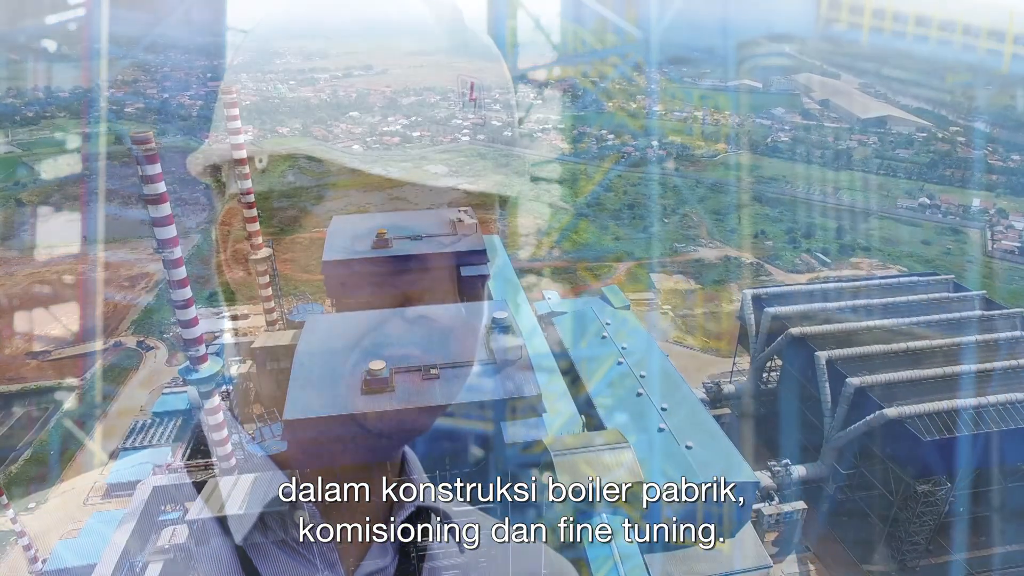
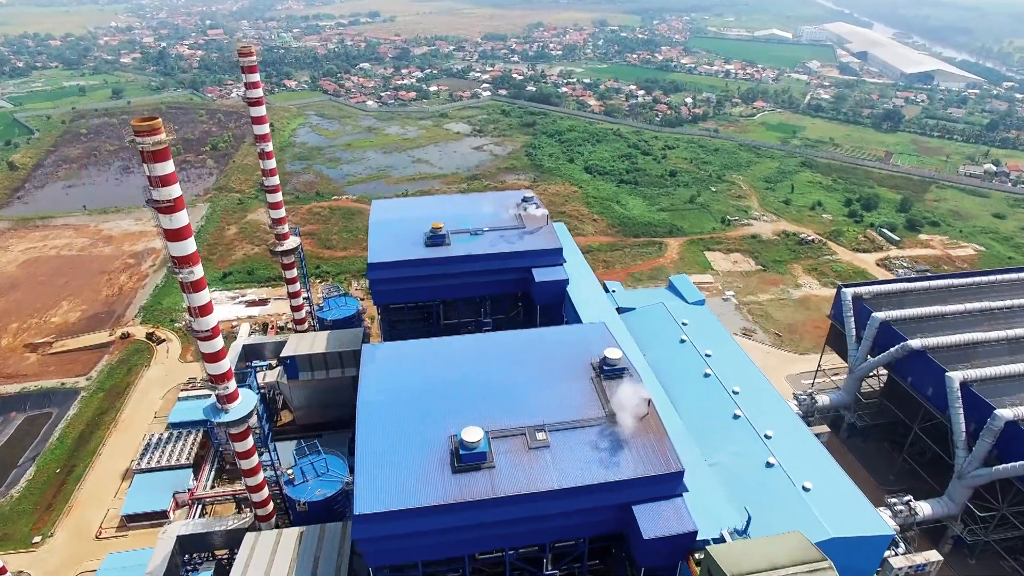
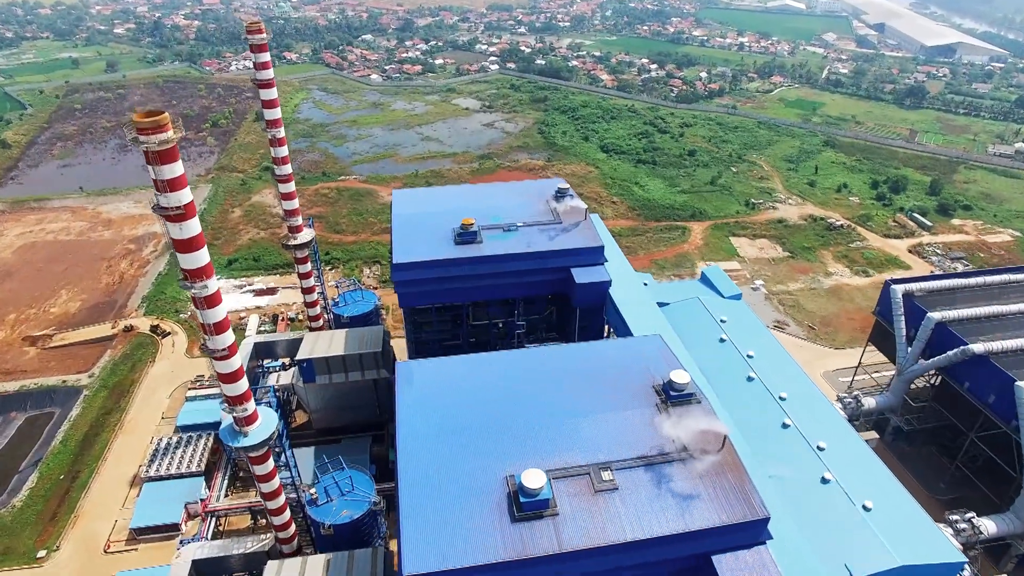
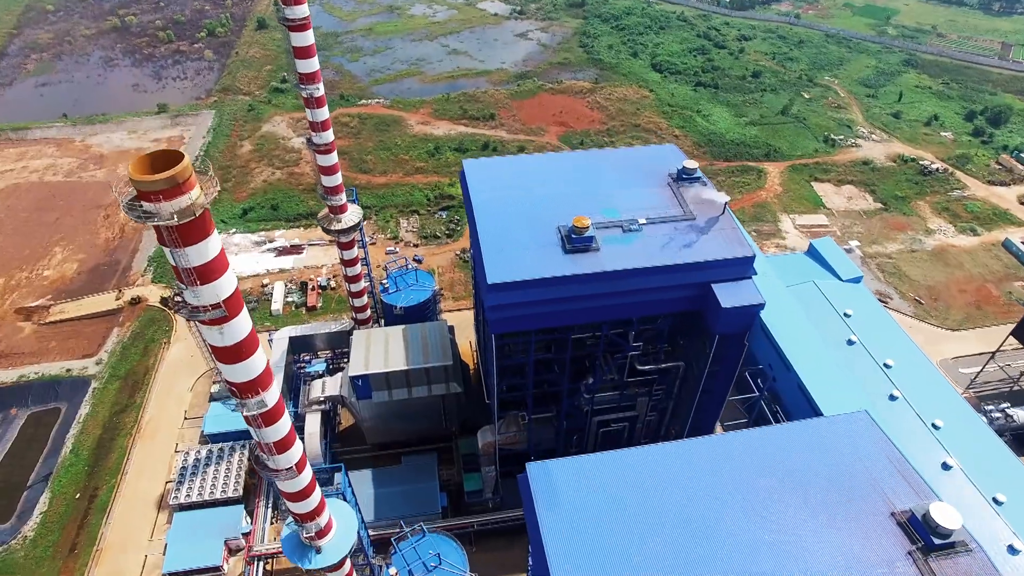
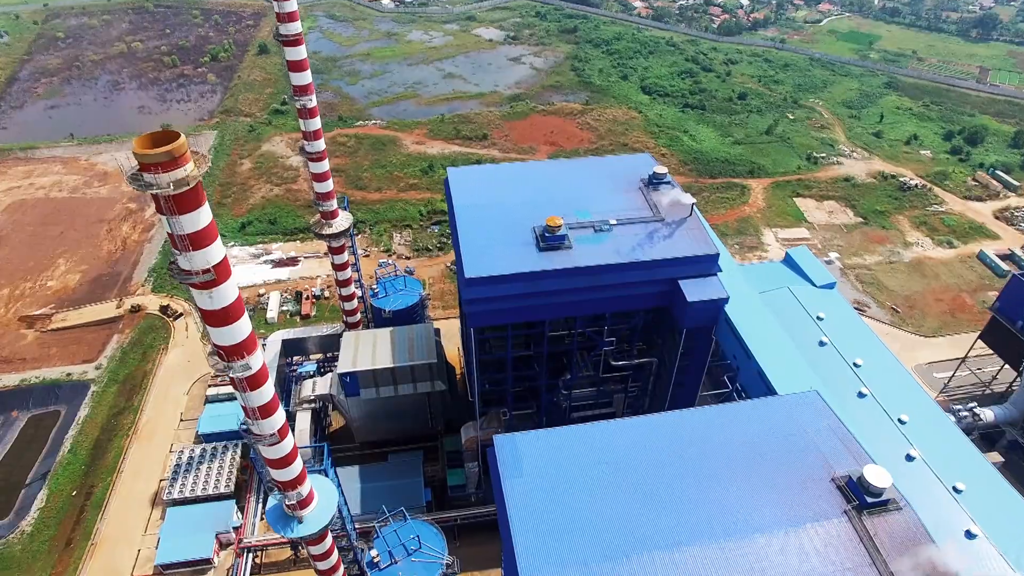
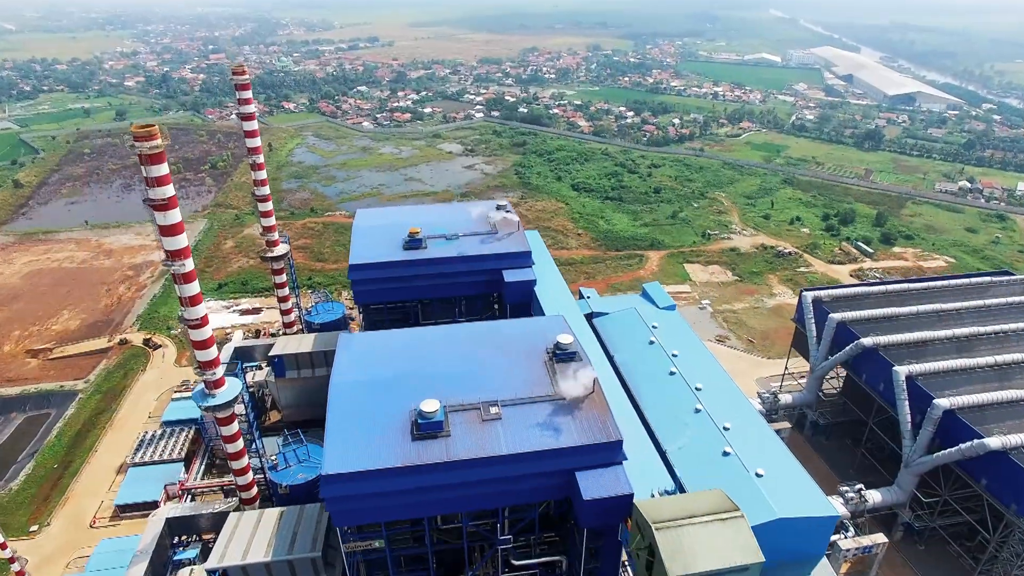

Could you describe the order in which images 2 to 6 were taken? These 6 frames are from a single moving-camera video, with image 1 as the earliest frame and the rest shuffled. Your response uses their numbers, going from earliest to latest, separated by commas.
6, 2, 3, 5, 4
